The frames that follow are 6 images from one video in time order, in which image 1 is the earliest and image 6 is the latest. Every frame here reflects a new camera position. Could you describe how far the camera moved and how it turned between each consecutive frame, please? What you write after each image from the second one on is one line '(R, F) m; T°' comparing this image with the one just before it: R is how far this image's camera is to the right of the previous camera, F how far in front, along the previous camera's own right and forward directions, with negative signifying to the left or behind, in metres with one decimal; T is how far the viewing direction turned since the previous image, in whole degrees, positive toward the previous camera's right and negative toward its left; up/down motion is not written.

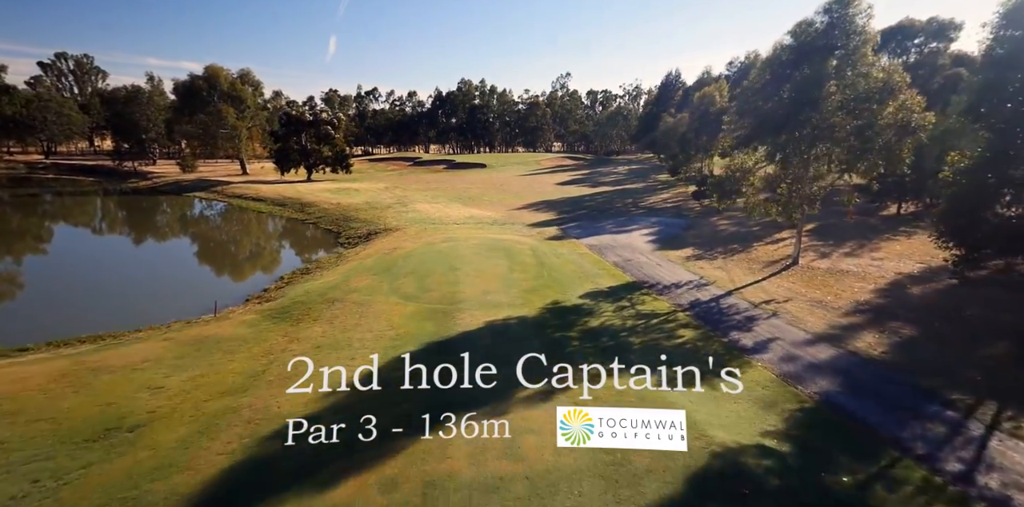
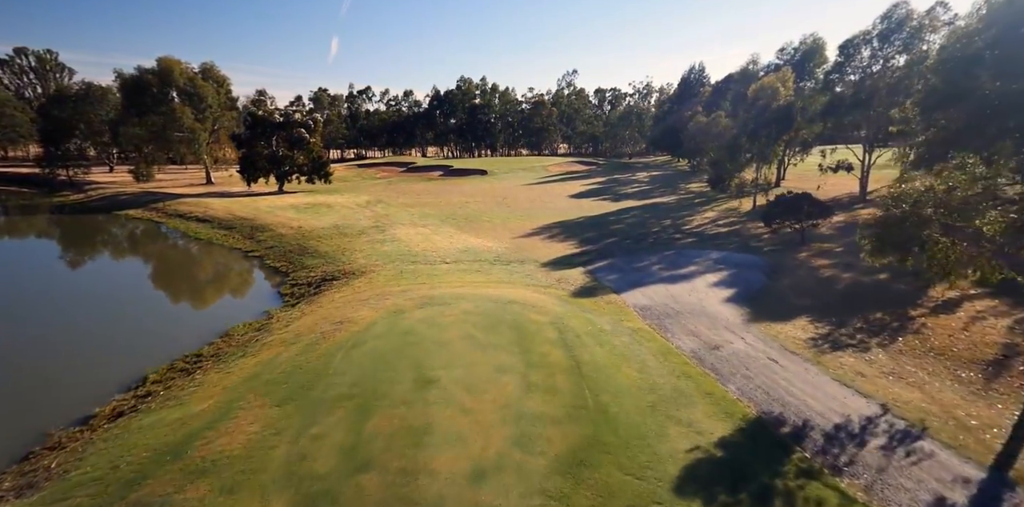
(-0.3, +9.1) m; 0°
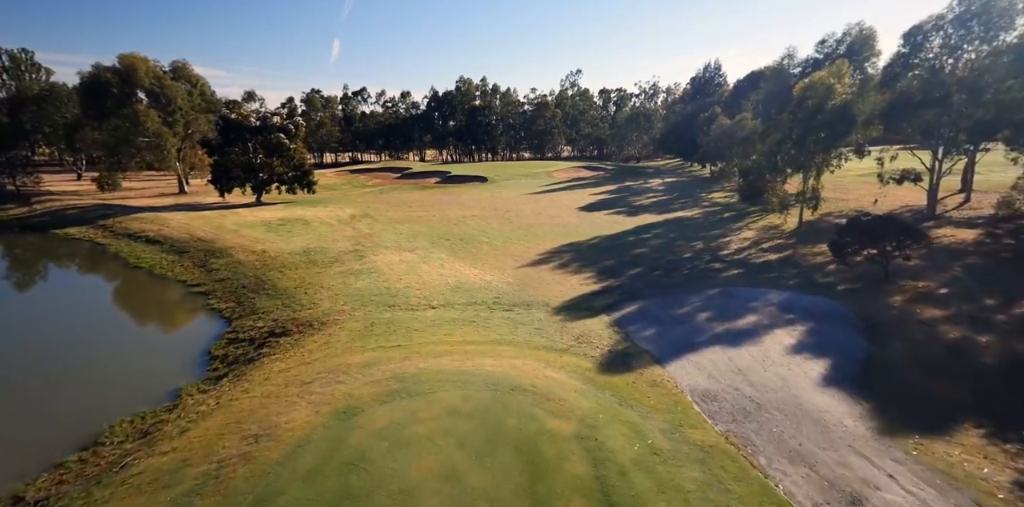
(-0.1, +5.6) m; 0°
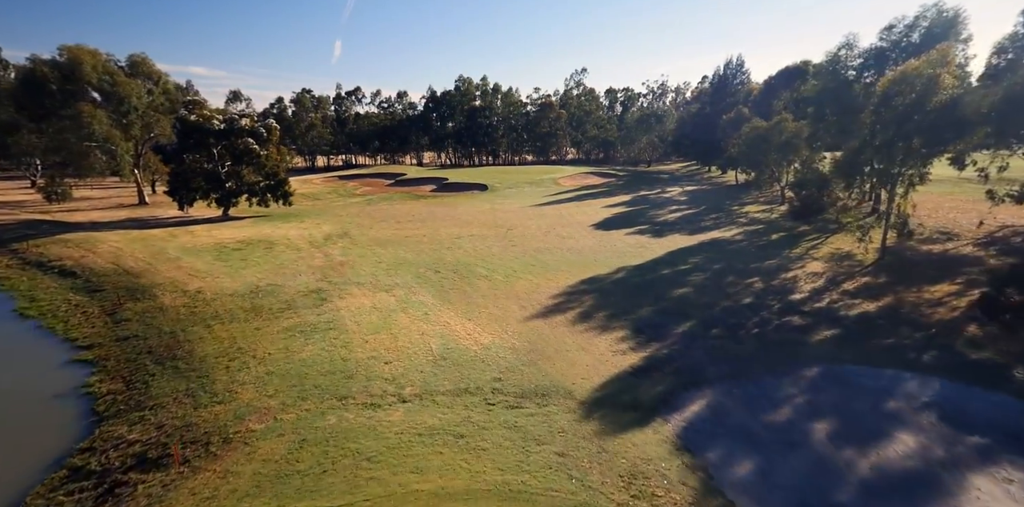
(-0.2, +6.8) m; 0°
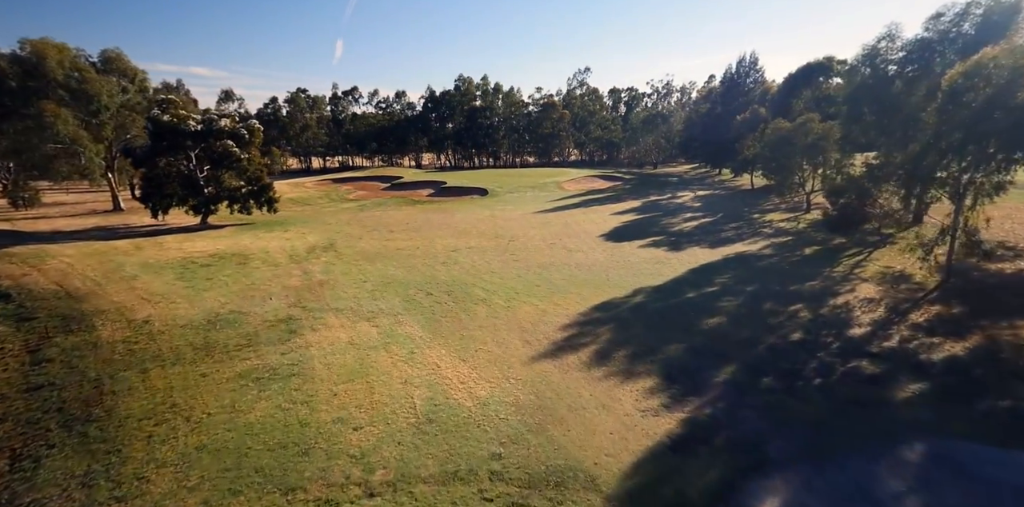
(-0.1, +3.6) m; 0°
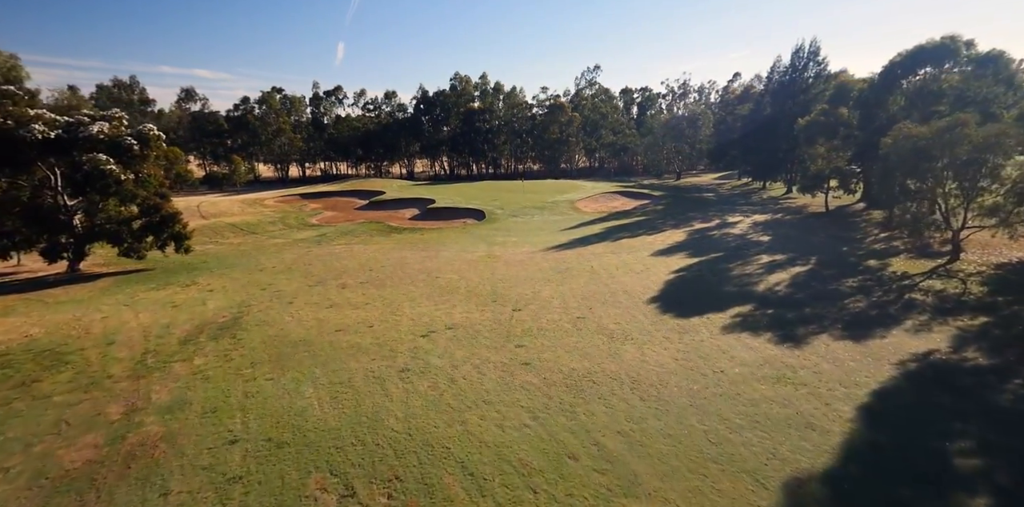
(-0.2, +13.8) m; 0°
